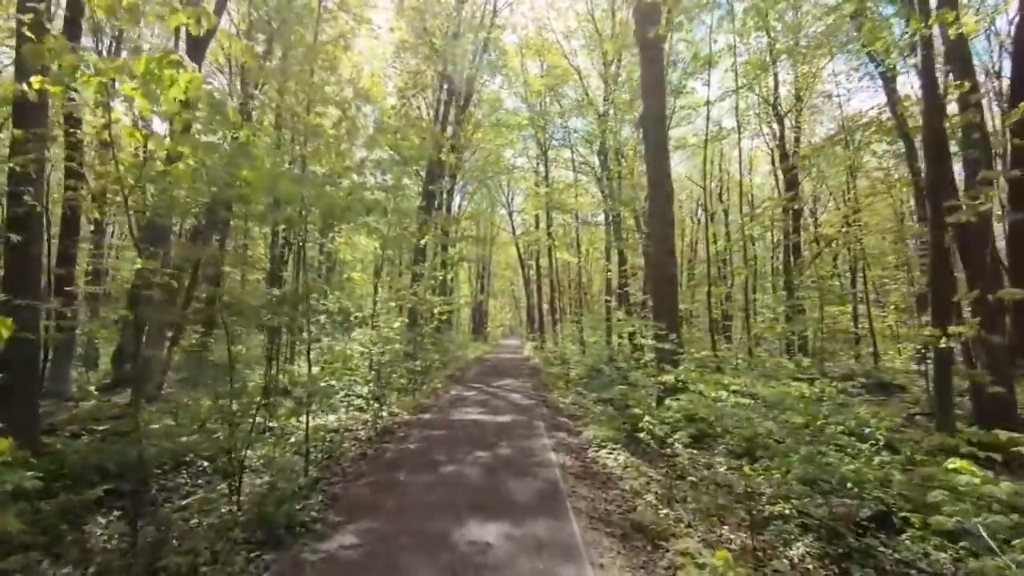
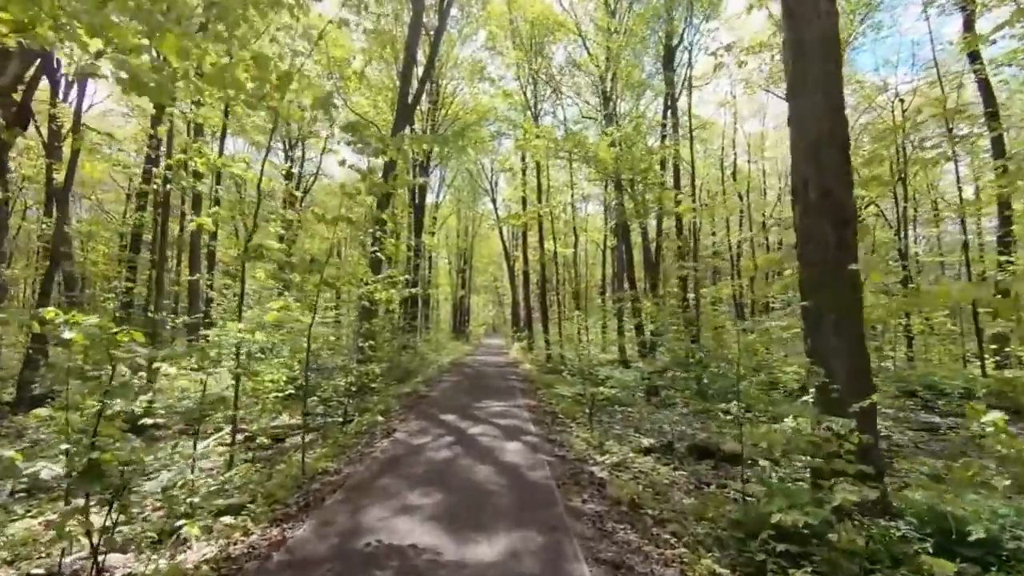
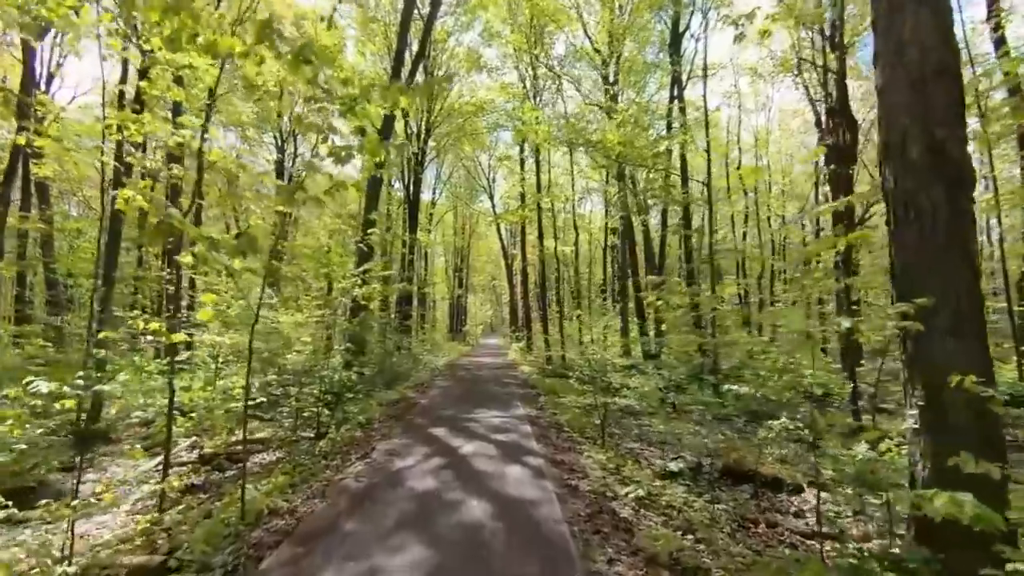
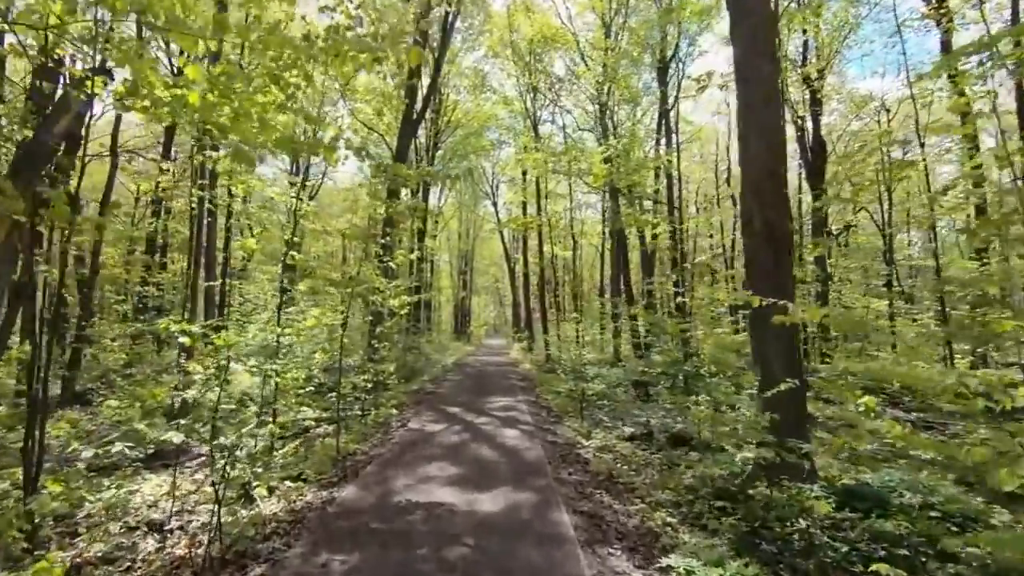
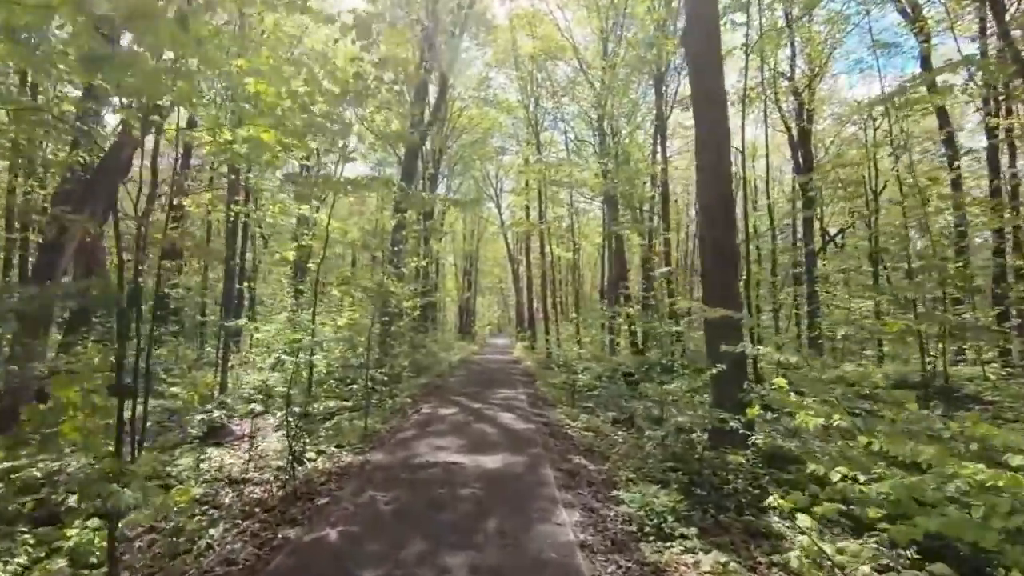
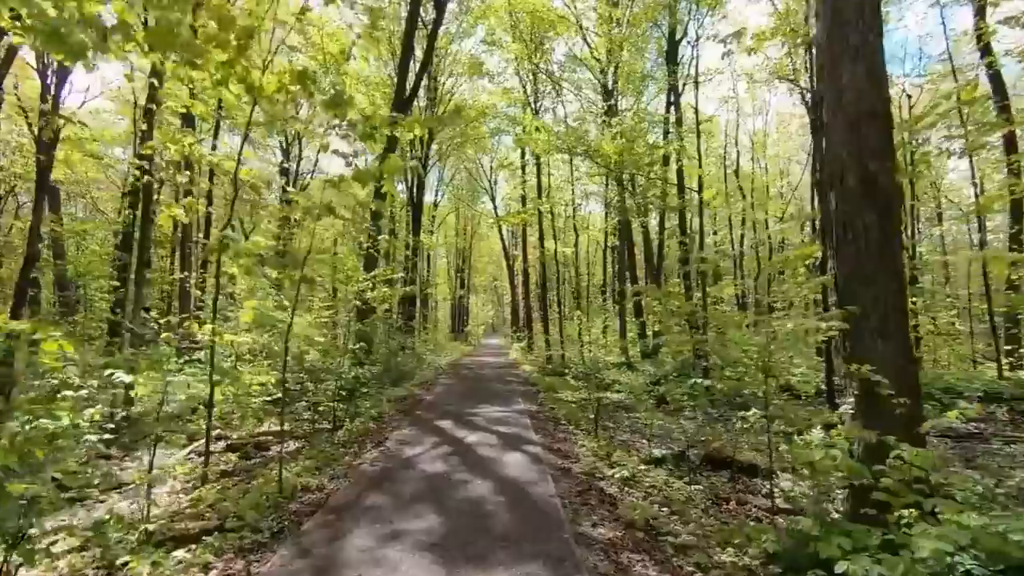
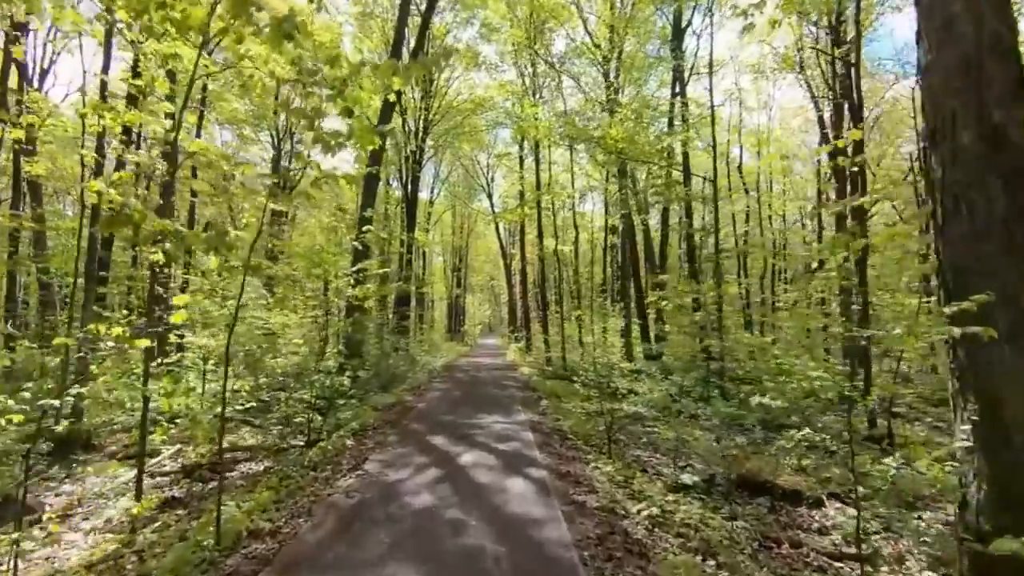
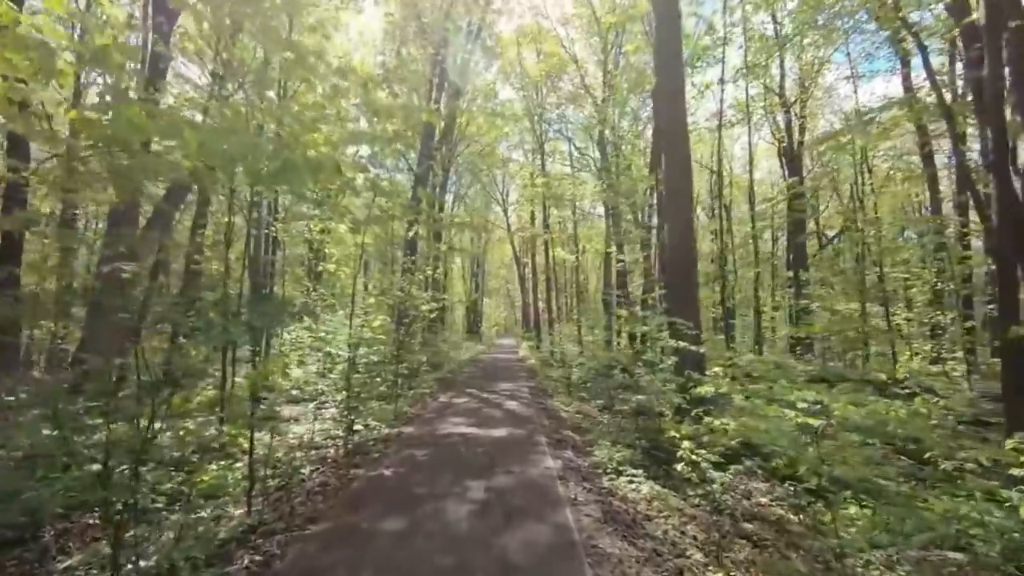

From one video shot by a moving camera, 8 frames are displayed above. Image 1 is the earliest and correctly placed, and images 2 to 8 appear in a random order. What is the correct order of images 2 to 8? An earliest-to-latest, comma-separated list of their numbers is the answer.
8, 5, 4, 2, 6, 3, 7
